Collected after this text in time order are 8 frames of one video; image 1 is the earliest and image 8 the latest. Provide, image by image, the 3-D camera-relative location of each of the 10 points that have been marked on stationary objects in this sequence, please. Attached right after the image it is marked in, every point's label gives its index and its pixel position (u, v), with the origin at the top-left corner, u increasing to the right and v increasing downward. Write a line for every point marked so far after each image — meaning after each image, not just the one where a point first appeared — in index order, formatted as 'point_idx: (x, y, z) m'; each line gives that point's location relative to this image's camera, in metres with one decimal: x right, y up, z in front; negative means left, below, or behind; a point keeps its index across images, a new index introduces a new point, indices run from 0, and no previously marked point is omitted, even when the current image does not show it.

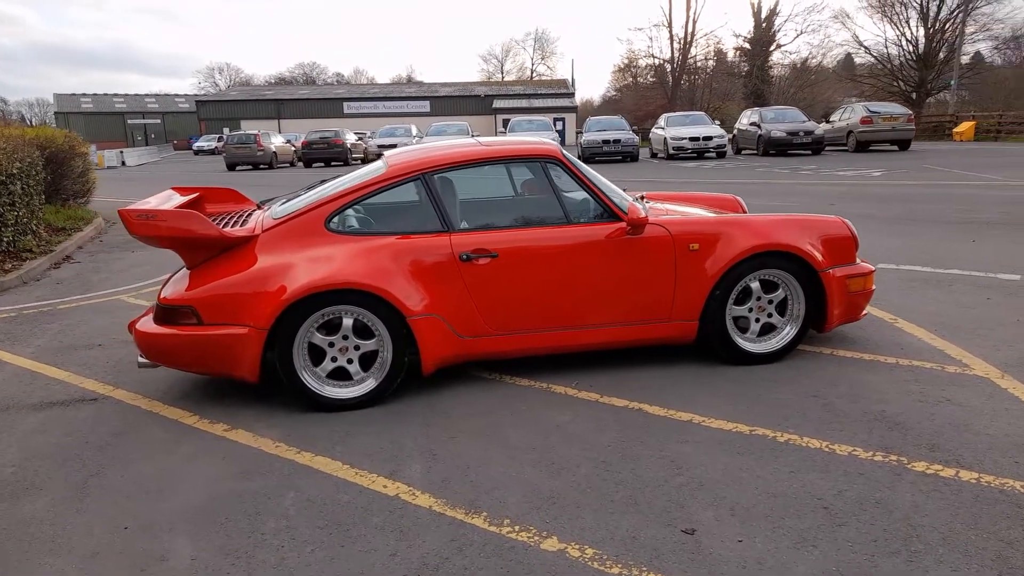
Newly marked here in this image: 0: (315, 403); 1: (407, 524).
0: (-1.0, -0.6, +4.0) m
1: (-0.4, -0.9, +2.9) m
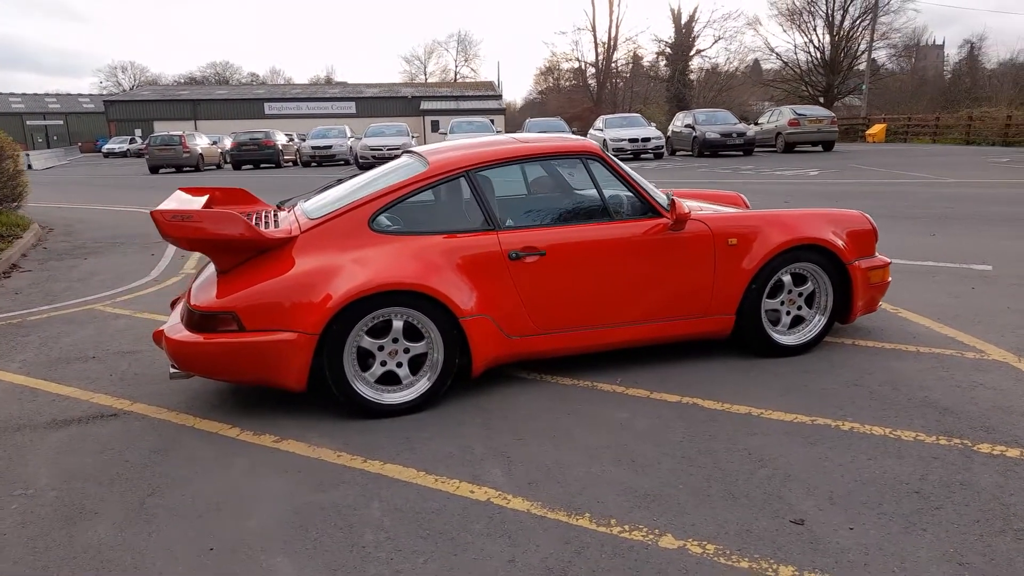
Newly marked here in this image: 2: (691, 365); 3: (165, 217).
0: (-0.7, -0.6, +3.8) m
1: (0.0, -0.9, +2.8) m
2: (+1.1, -0.5, +4.5) m
3: (-1.7, +0.4, +3.7) m
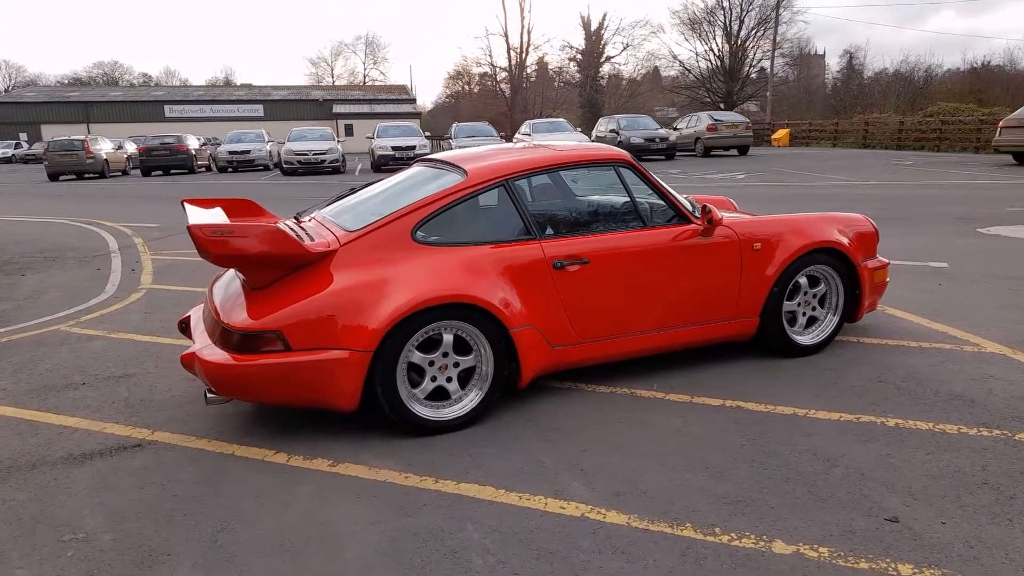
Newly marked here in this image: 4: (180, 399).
0: (-0.5, -0.7, +3.7) m
1: (+0.4, -1.0, +2.8) m
2: (+1.3, -0.5, +4.6) m
3: (-1.4, +0.3, +3.5) m
4: (-1.9, -0.7, +4.3) m
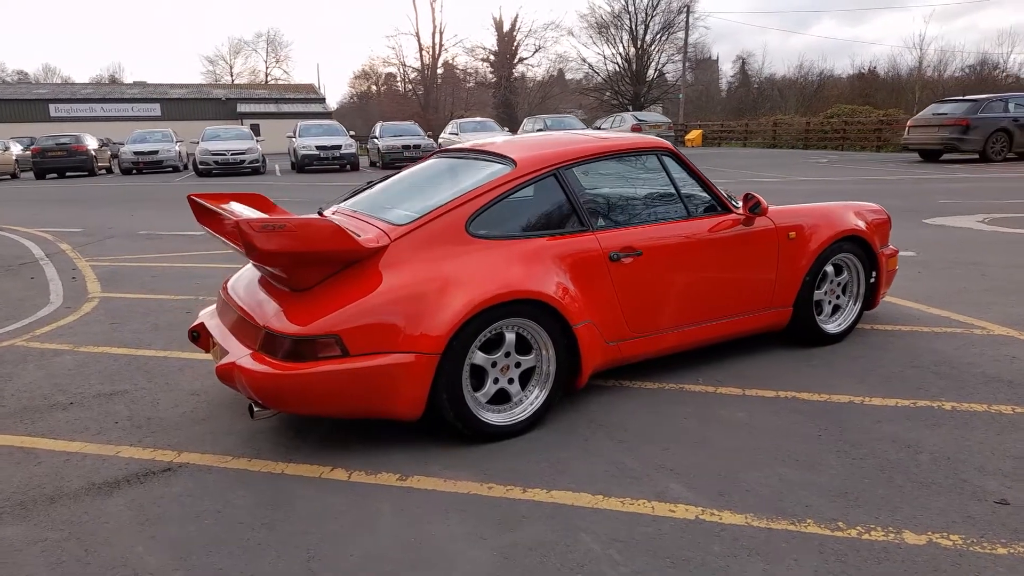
0: (-0.1, -0.7, +3.5) m
1: (+0.9, -0.9, +2.6) m
2: (+1.5, -0.4, +4.6) m
3: (-1.1, +0.3, +3.1) m
4: (-1.7, -0.7, +3.9) m
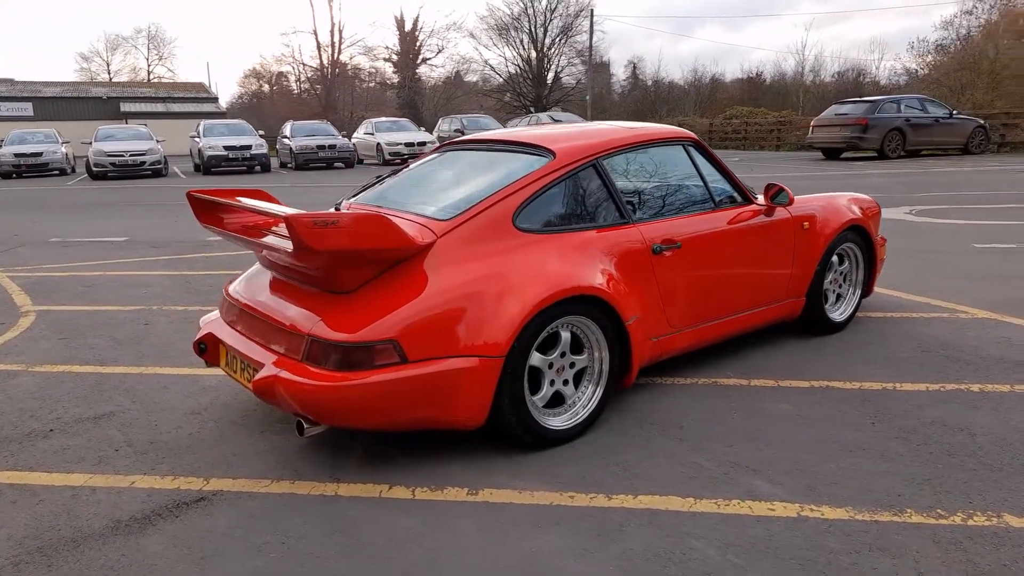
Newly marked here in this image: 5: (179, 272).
0: (+0.1, -0.7, +3.3) m
1: (+1.2, -0.9, +2.6) m
2: (+1.6, -0.4, +4.6) m
3: (-0.8, +0.2, +2.8) m
4: (-1.4, -0.7, +3.5) m
5: (-3.3, +0.2, +7.3) m
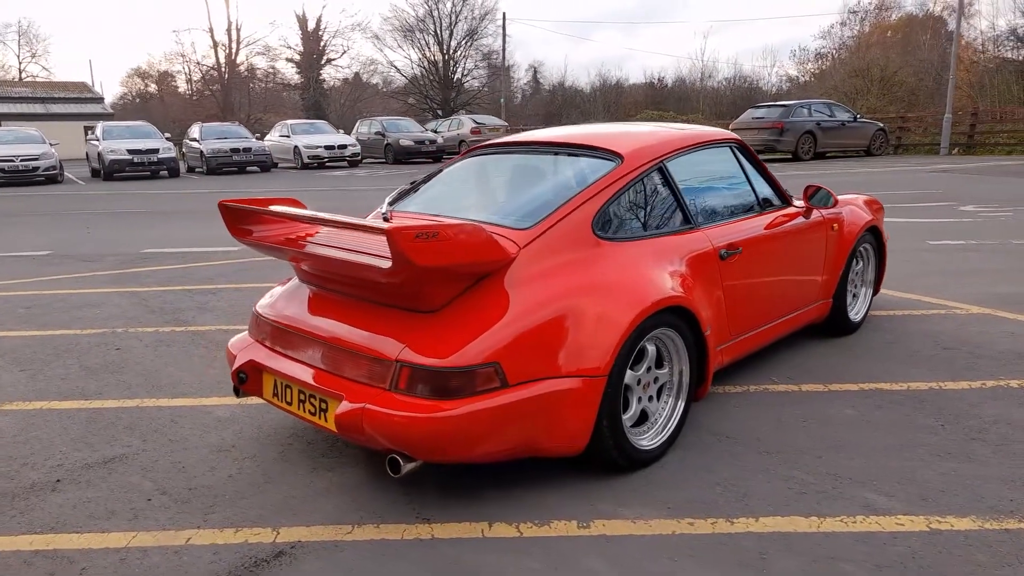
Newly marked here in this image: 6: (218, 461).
0: (+0.5, -0.7, +3.1) m
1: (+1.7, -0.9, +2.5) m
2: (+1.8, -0.4, +4.5) m
3: (-0.4, +0.2, +2.5) m
4: (-1.1, -0.8, +3.1) m
5: (-3.4, 0.0, +6.6) m
6: (-1.3, -0.8, +3.3) m
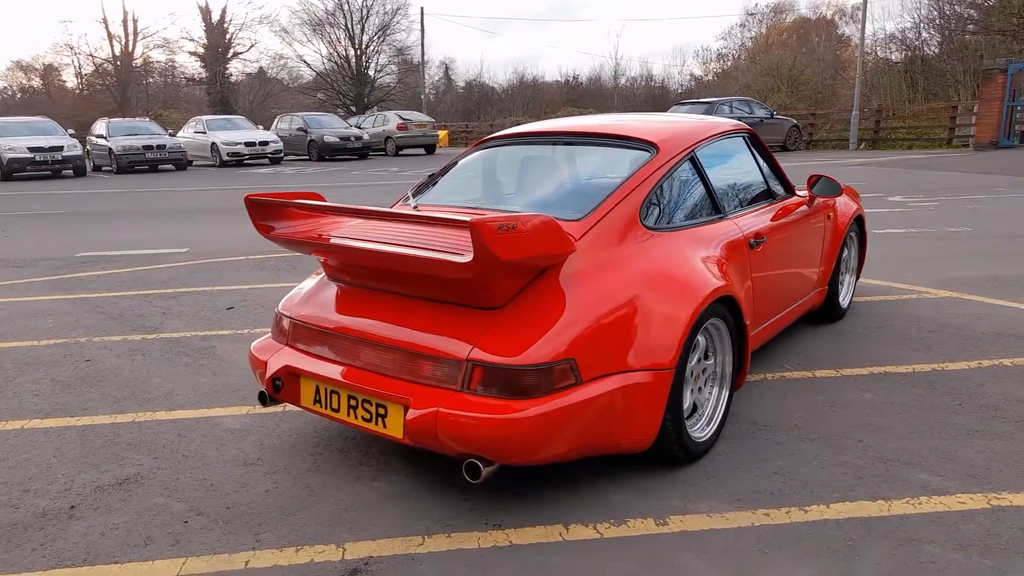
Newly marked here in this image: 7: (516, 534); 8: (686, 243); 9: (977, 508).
0: (+0.7, -0.7, +3.0) m
1: (+2.0, -0.8, +2.6) m
2: (+1.8, -0.3, +4.6) m
3: (-0.1, +0.2, +2.3) m
4: (-0.8, -0.8, +2.9) m
5: (-3.6, -0.1, +6.1) m
6: (-1.1, -0.8, +3.0) m
7: (0.0, -0.9, +2.6) m
8: (+0.7, +0.2, +3.2) m
9: (+1.7, -0.8, +2.7) m
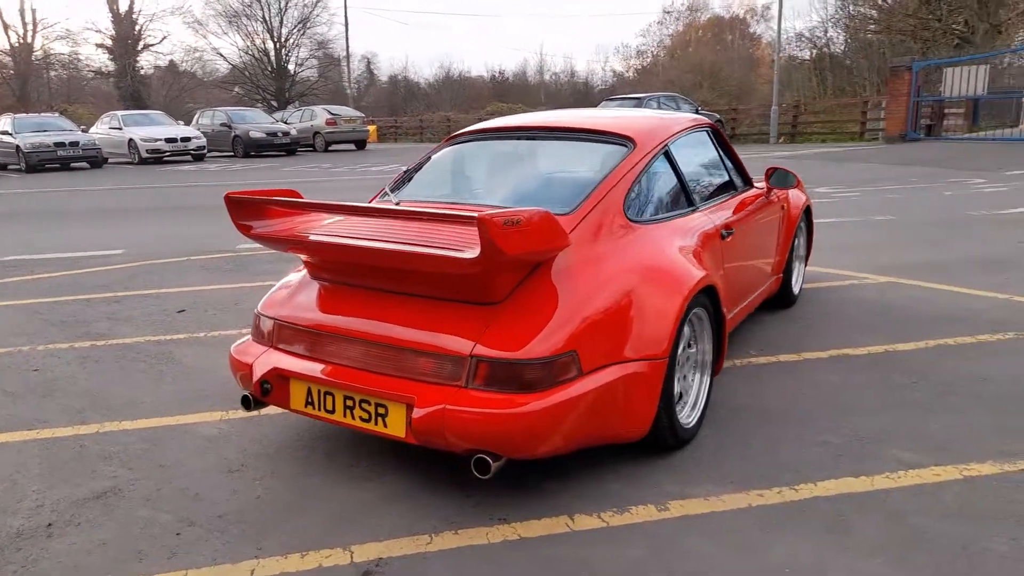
0: (+0.7, -0.6, +3.1) m
1: (+2.0, -0.7, +2.8) m
2: (+1.6, -0.3, +4.8) m
3: (-0.1, +0.2, +2.3) m
4: (-0.8, -0.8, +2.8) m
5: (-3.9, -0.1, +5.8) m
6: (-1.1, -0.8, +2.9) m
7: (0.0, -0.8, +2.6) m
8: (+0.7, +0.2, +3.2) m
9: (+1.7, -0.7, +2.9) m
